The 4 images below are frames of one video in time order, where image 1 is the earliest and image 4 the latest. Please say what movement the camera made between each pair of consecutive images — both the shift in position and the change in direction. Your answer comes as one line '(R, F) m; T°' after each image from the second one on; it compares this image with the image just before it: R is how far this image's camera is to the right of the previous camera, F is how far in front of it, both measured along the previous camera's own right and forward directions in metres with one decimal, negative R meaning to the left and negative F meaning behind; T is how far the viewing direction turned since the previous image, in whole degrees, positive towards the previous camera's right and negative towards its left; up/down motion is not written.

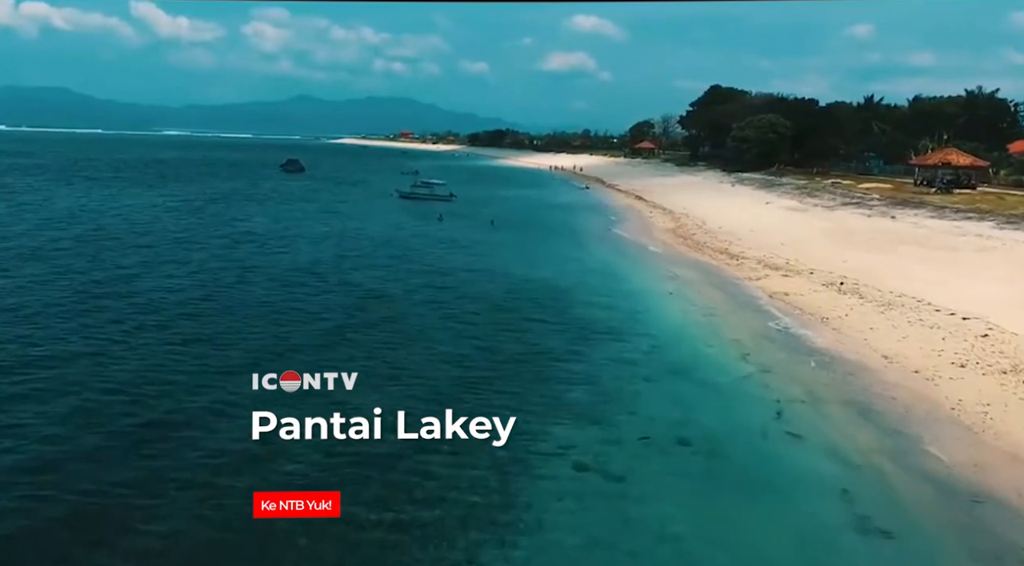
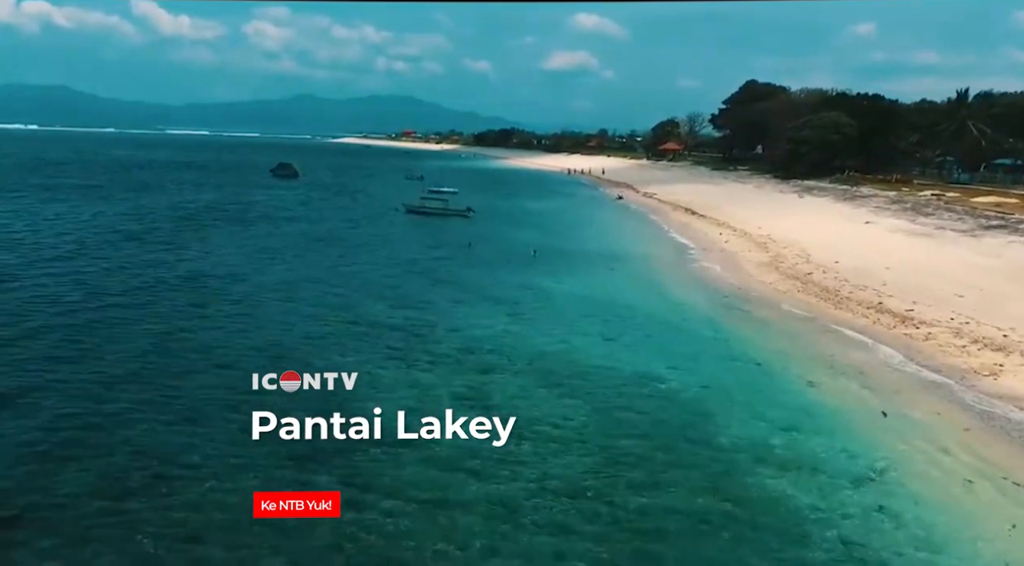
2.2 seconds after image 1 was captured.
(-1.9, +11.0) m; 0°
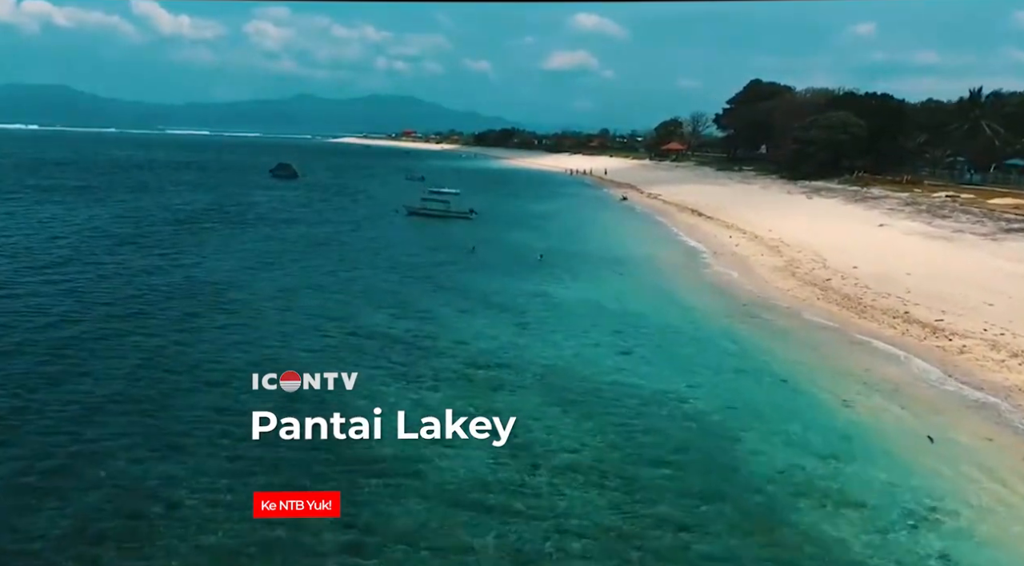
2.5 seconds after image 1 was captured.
(-0.2, +1.3) m; 0°
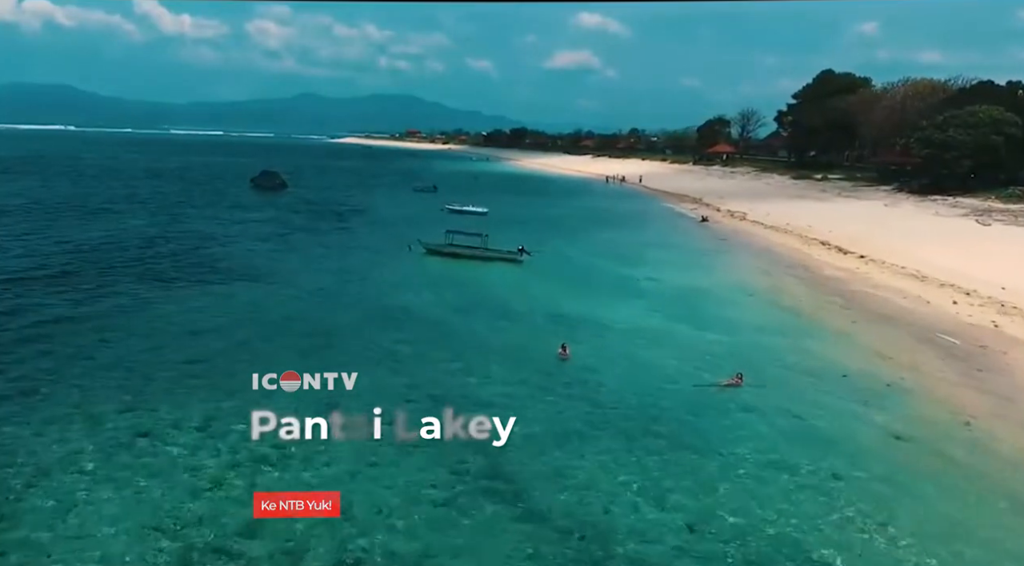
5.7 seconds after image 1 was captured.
(-2.9, +16.9) m; 0°
